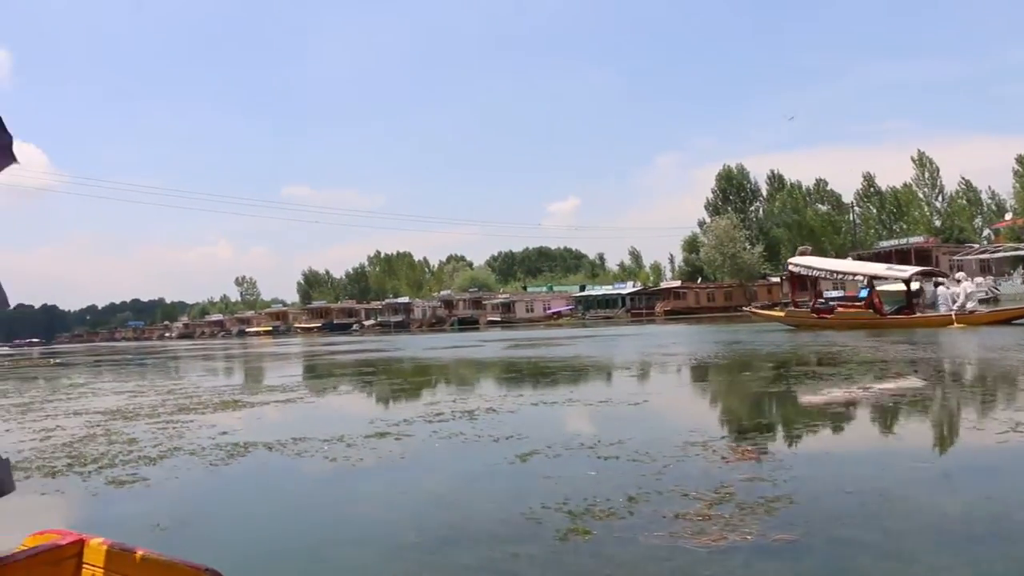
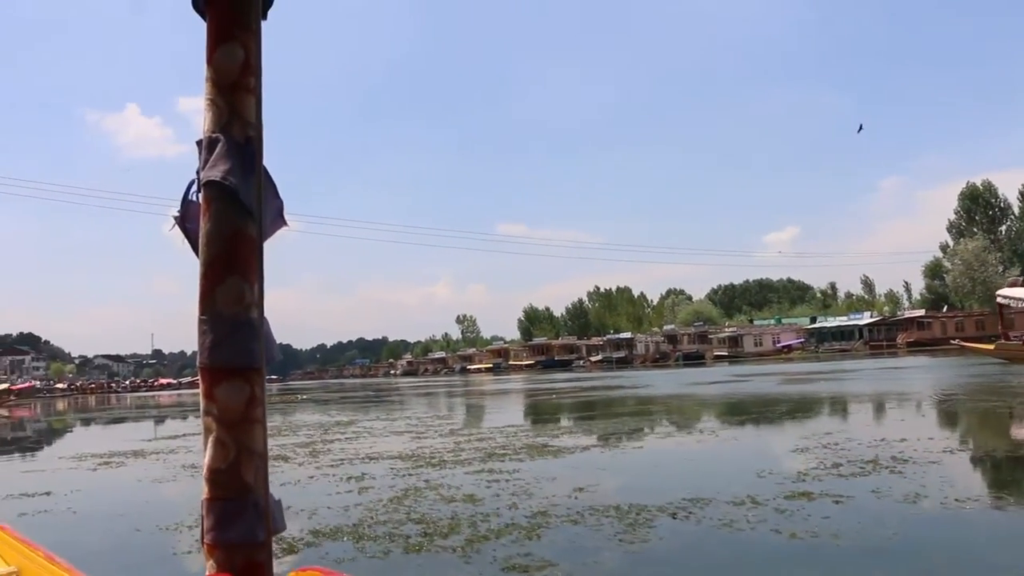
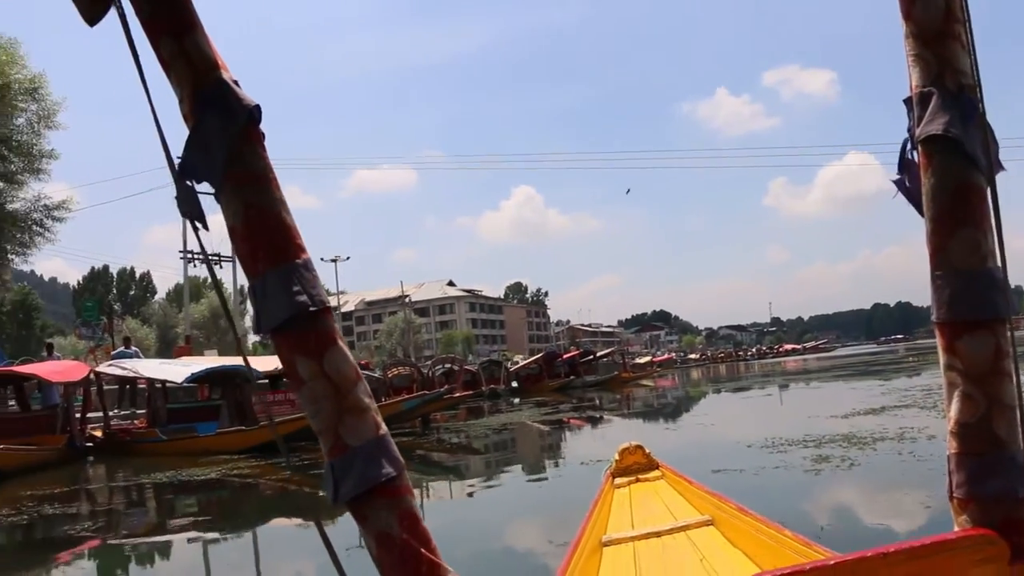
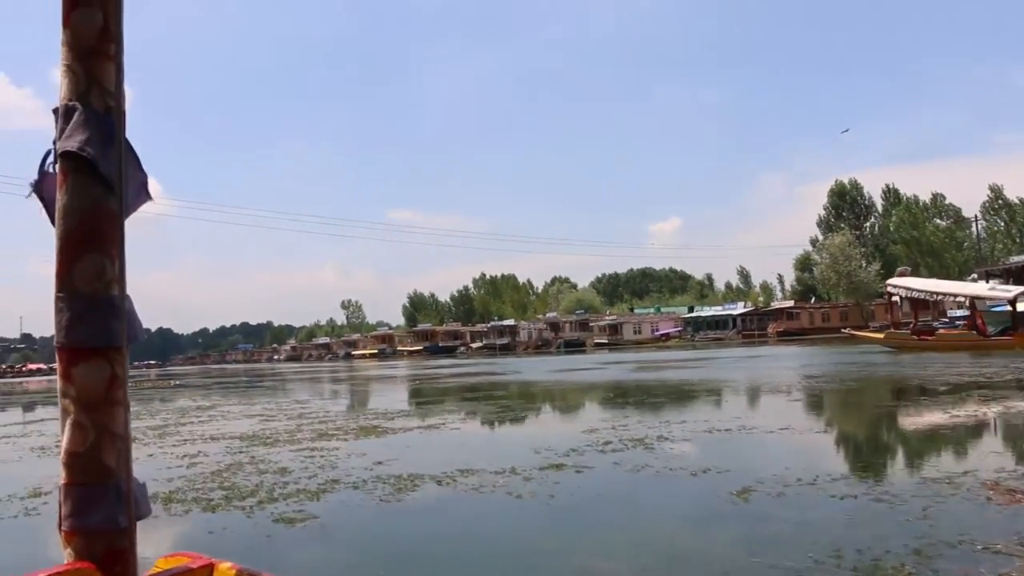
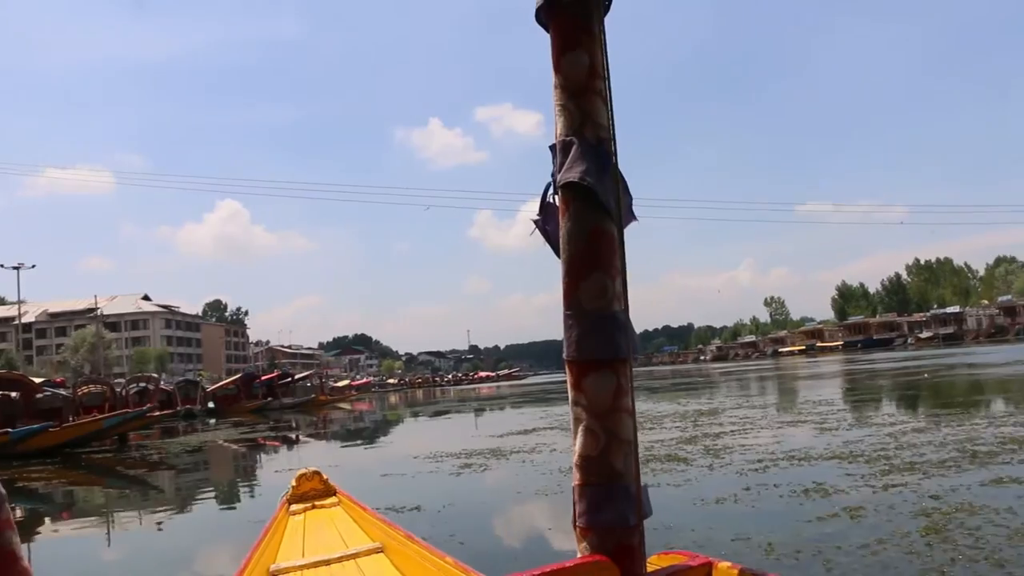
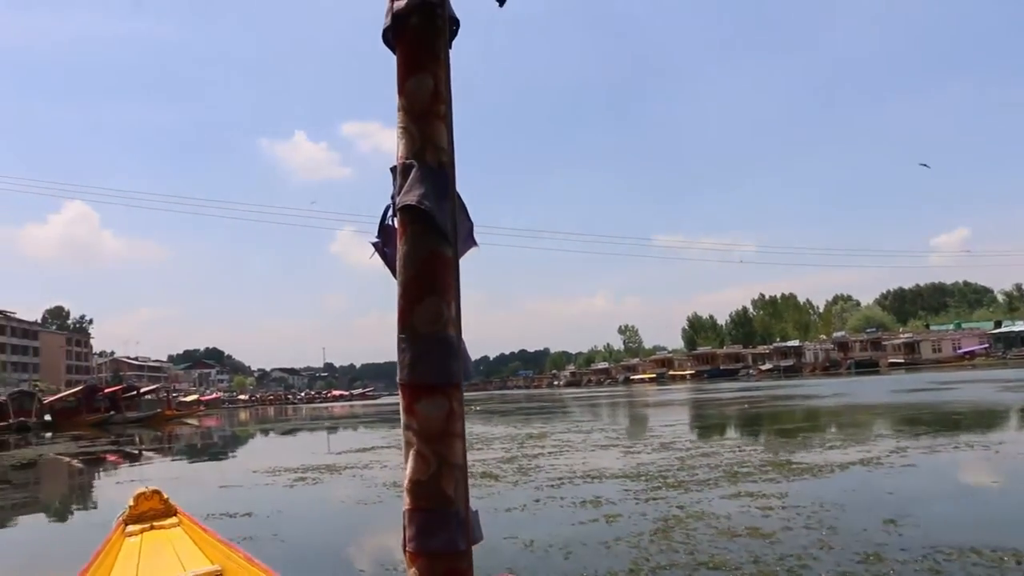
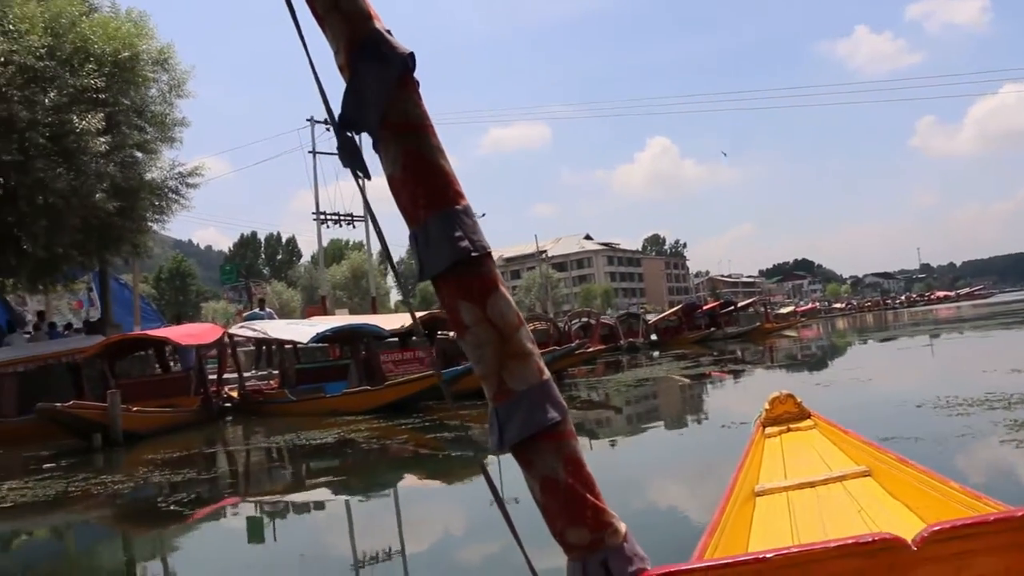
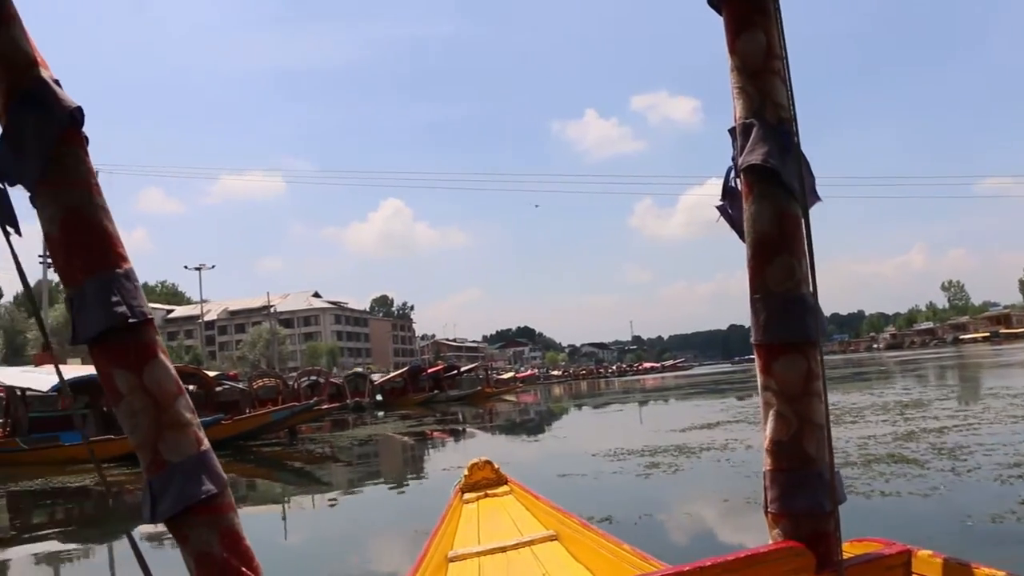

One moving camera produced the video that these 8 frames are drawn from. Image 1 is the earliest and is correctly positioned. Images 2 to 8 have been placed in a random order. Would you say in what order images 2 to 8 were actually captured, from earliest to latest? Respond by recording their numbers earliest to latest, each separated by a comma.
4, 2, 6, 5, 8, 3, 7
